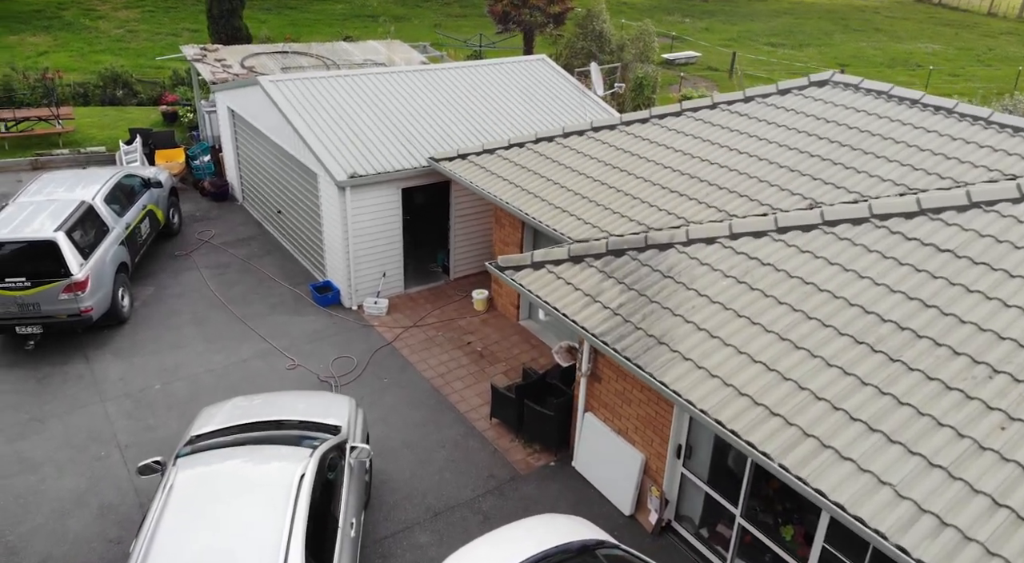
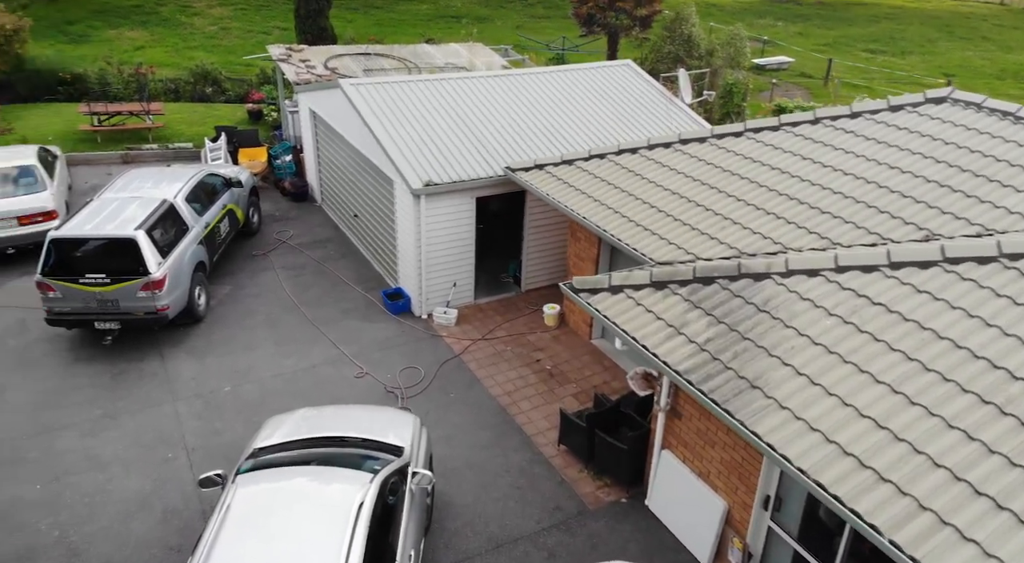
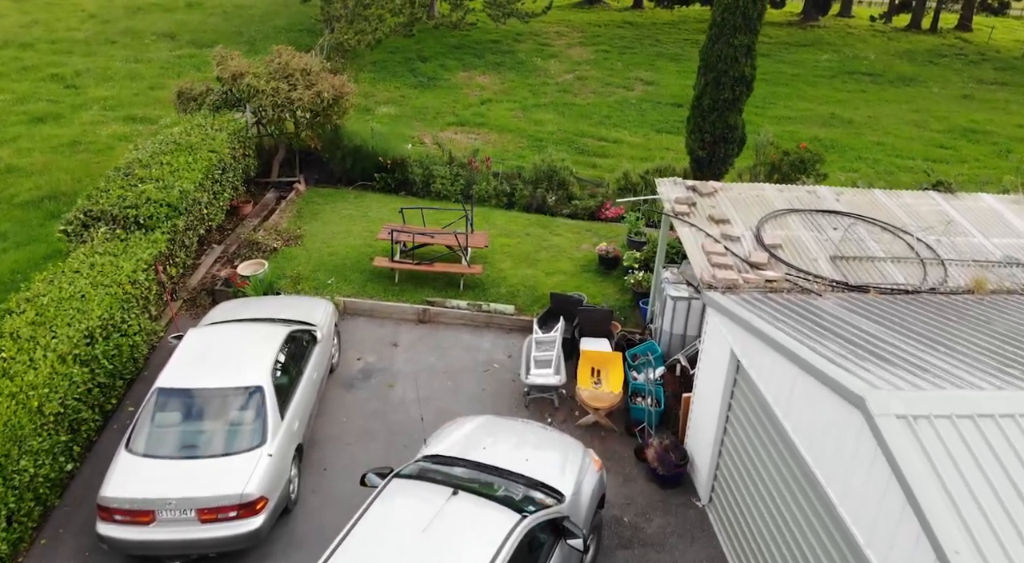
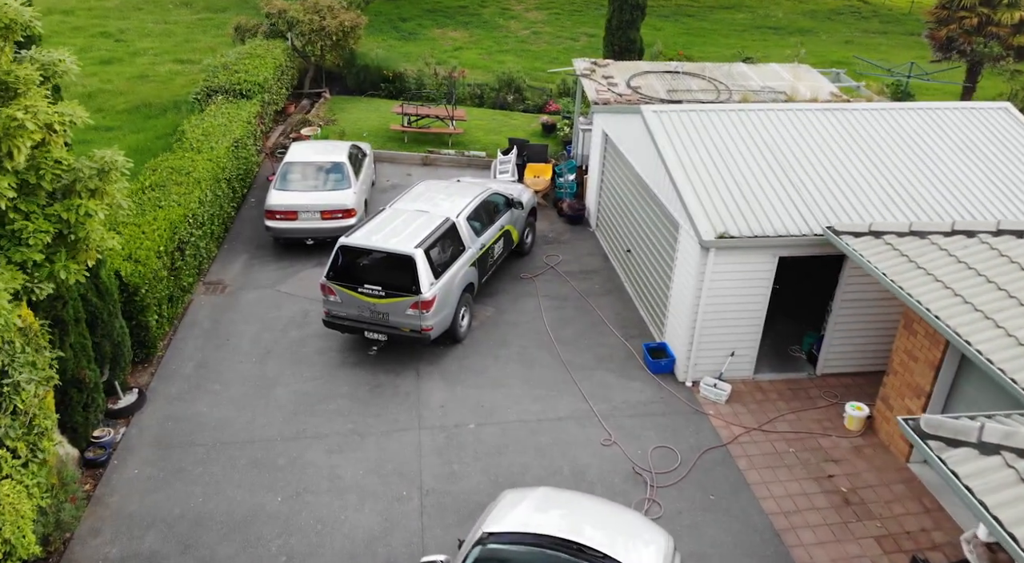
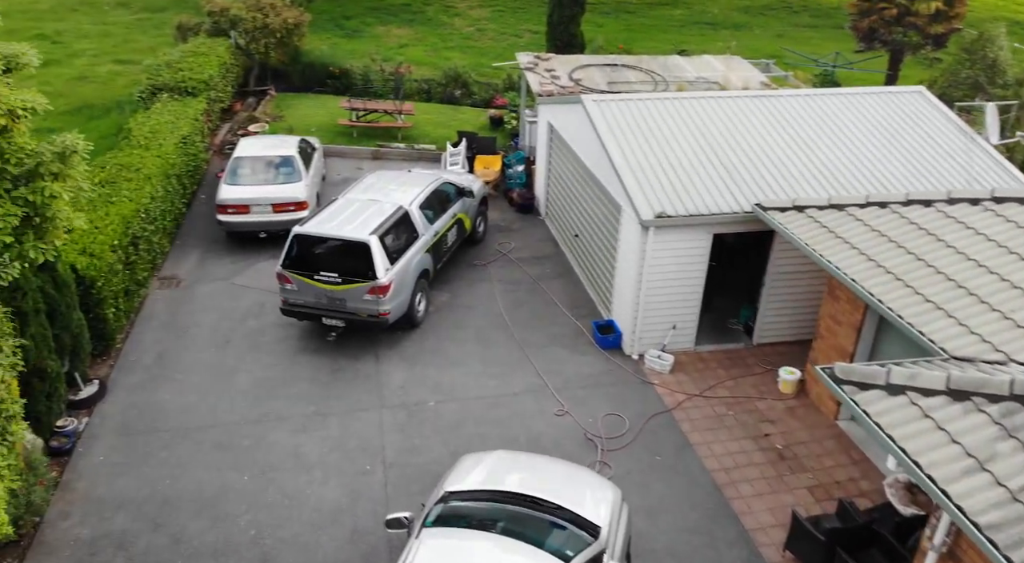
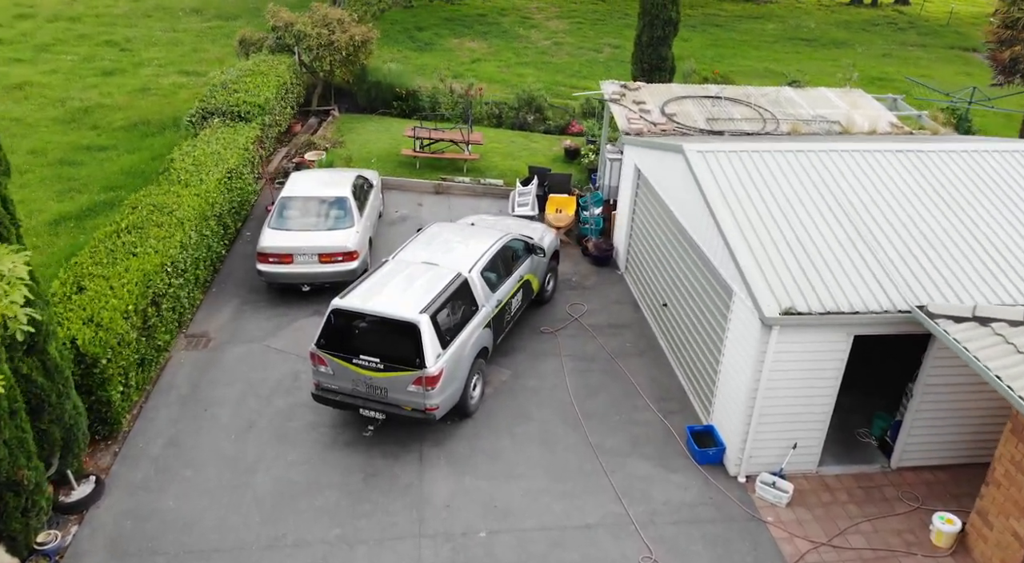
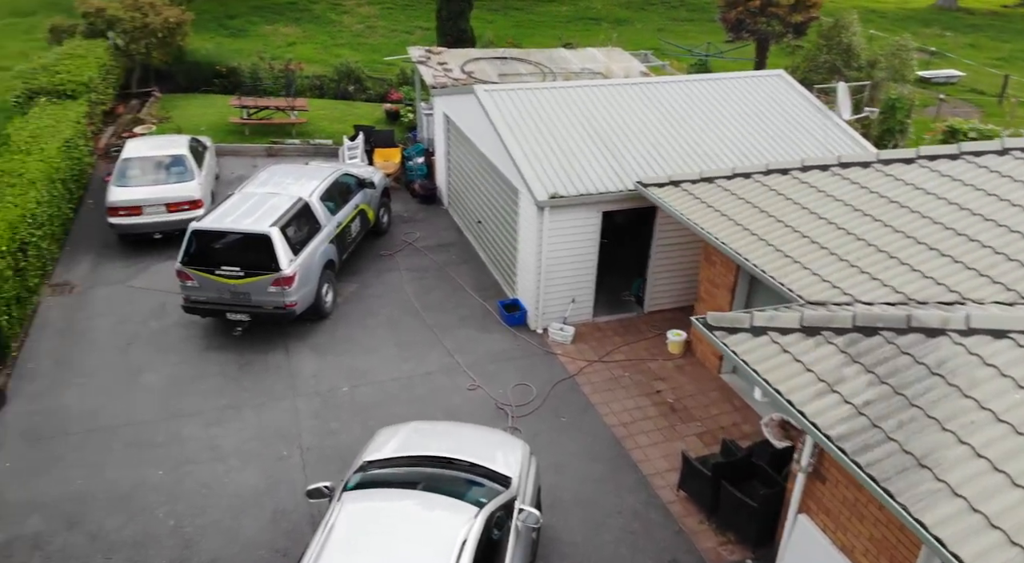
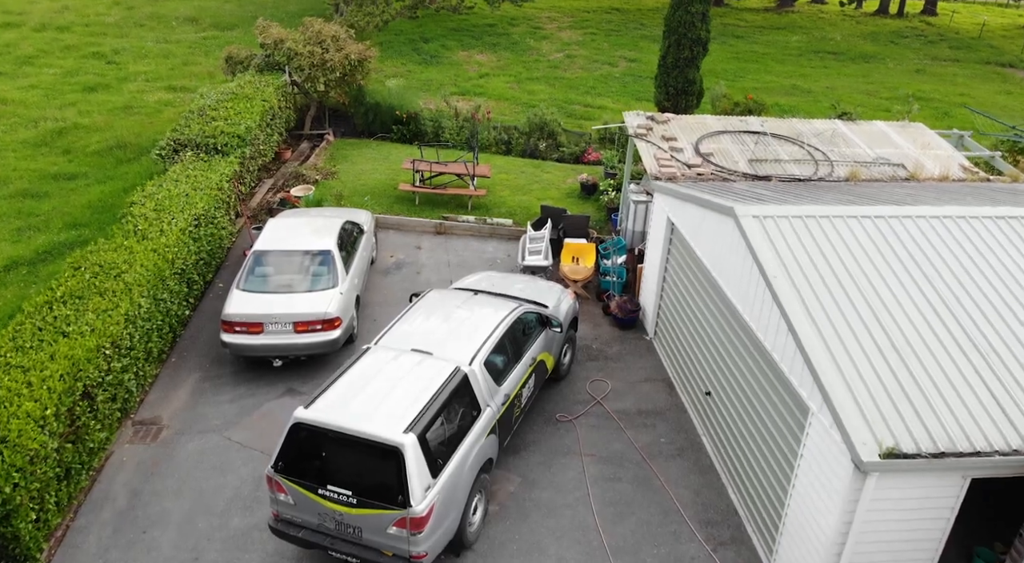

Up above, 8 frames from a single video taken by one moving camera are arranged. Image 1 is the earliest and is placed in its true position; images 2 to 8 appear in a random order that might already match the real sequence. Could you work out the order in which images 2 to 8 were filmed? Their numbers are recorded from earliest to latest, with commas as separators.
2, 7, 5, 4, 6, 8, 3
